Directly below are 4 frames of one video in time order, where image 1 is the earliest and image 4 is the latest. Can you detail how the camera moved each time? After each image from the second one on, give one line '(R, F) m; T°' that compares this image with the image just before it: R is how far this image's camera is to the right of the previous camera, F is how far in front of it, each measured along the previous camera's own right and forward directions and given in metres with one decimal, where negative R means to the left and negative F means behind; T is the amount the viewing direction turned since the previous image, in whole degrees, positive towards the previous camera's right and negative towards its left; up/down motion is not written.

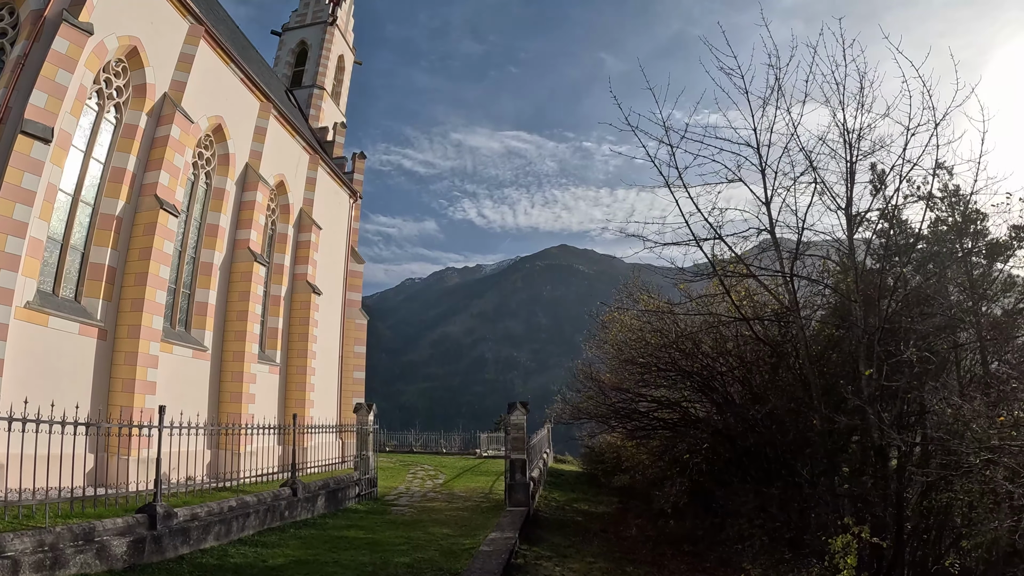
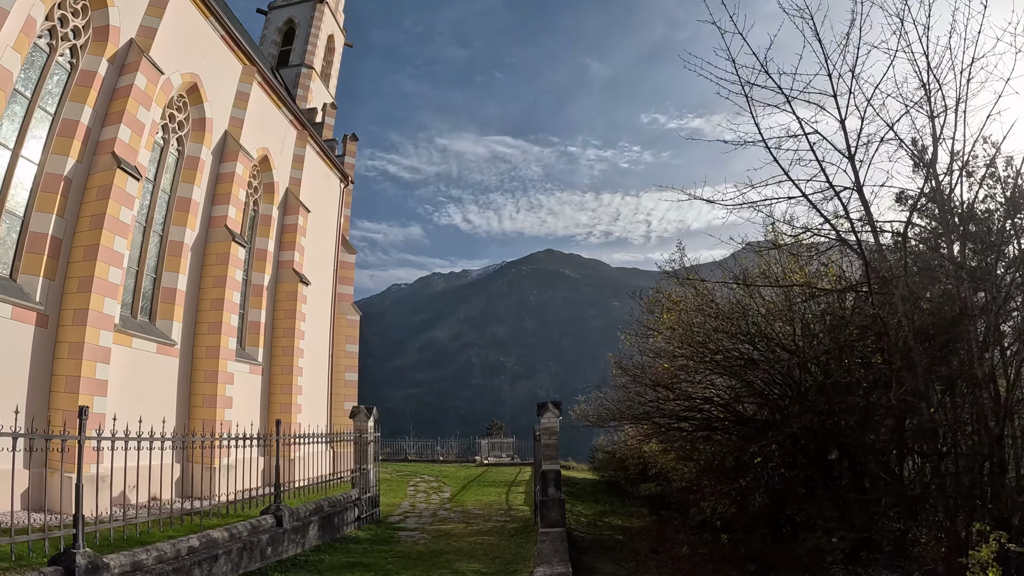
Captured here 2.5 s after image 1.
(-0.6, +1.7) m; +1°
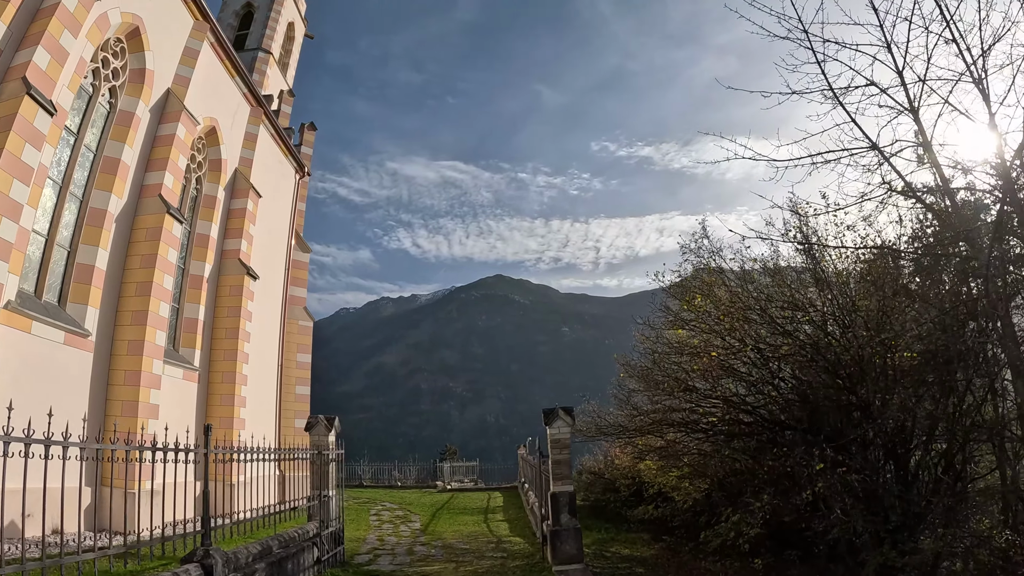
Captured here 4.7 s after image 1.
(-0.6, +1.7) m; +4°
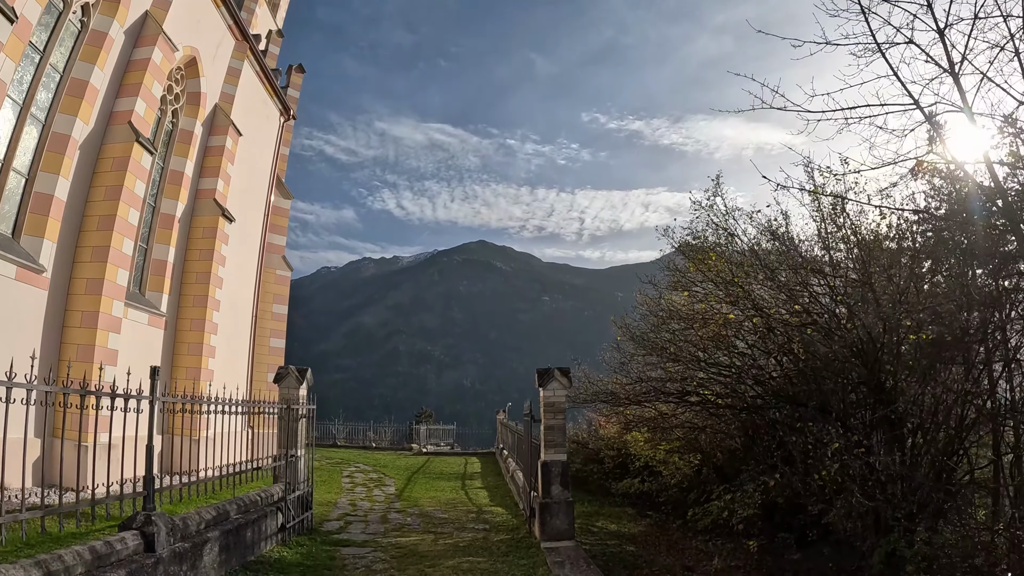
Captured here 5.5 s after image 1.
(-0.2, +0.7) m; +2°
